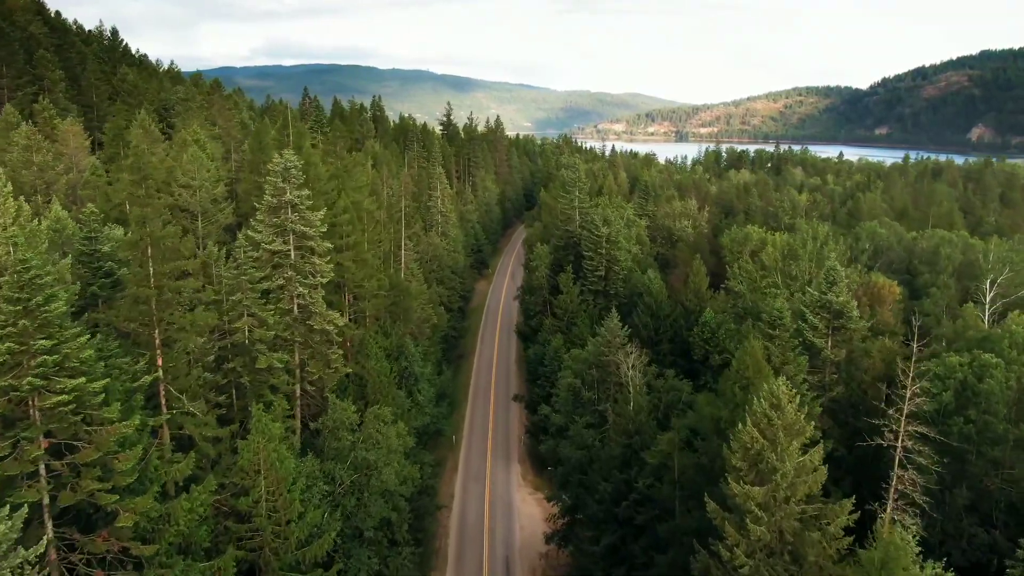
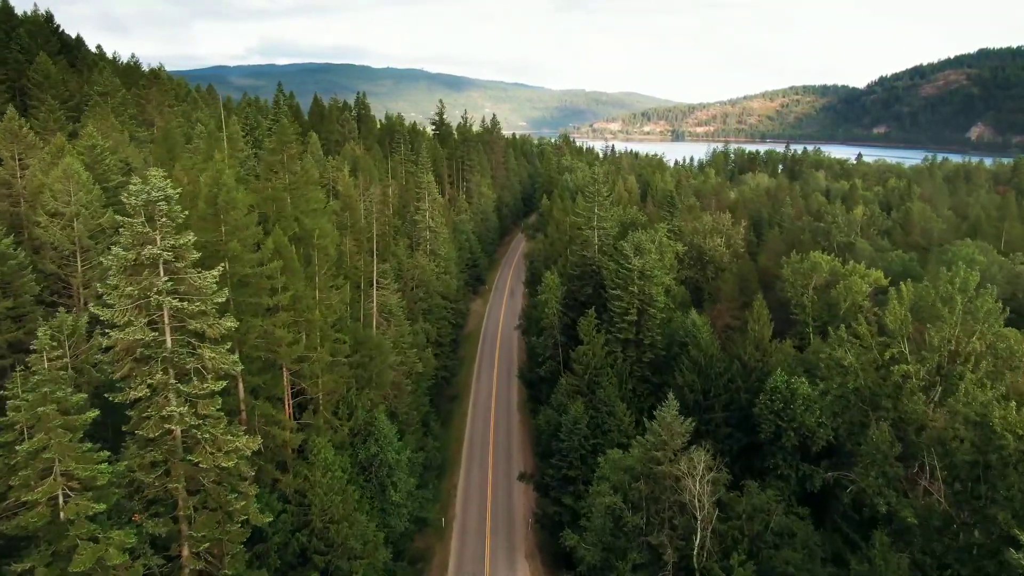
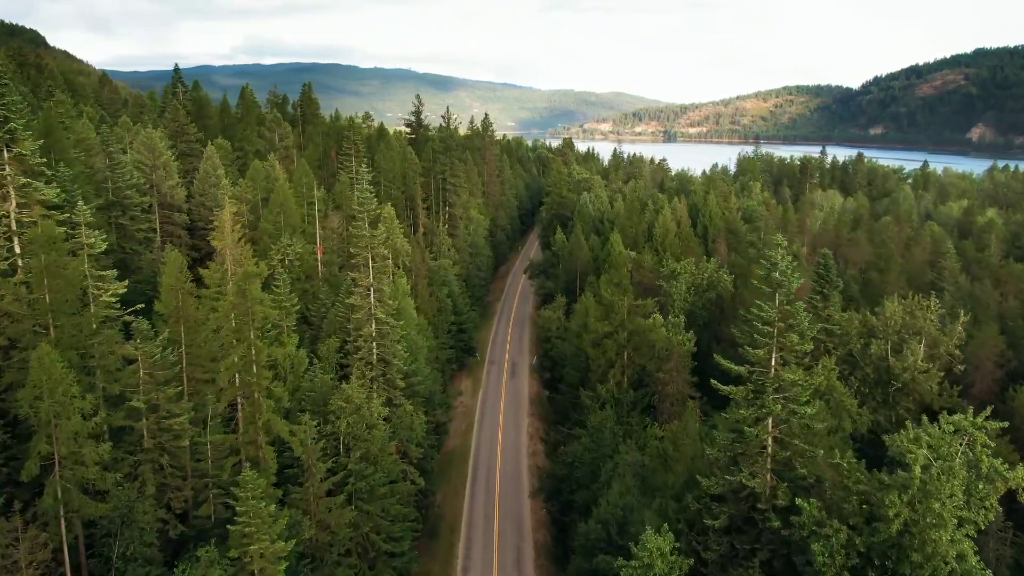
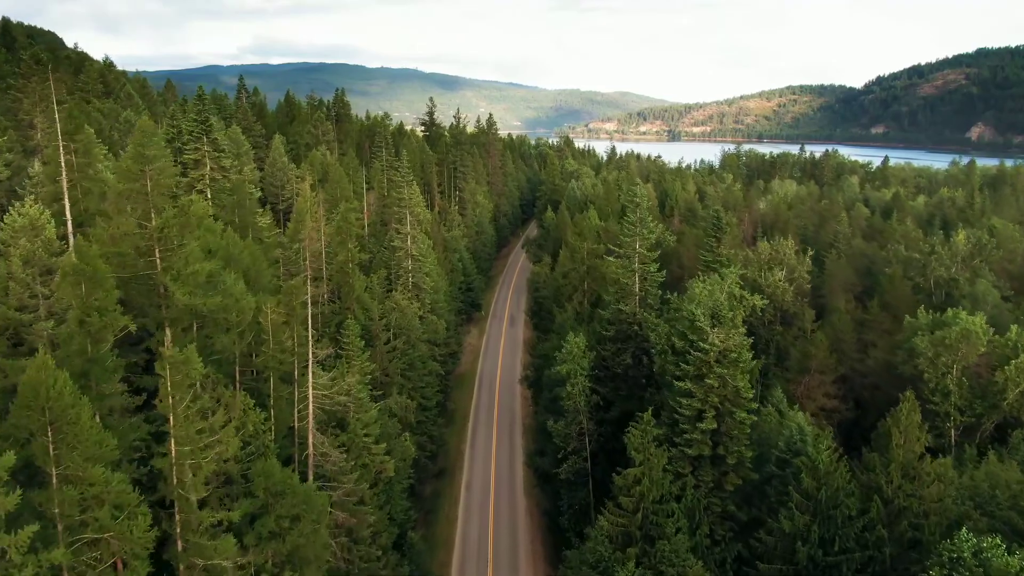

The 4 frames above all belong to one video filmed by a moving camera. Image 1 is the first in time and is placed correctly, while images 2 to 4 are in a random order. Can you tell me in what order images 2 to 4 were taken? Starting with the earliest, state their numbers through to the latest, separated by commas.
2, 4, 3
